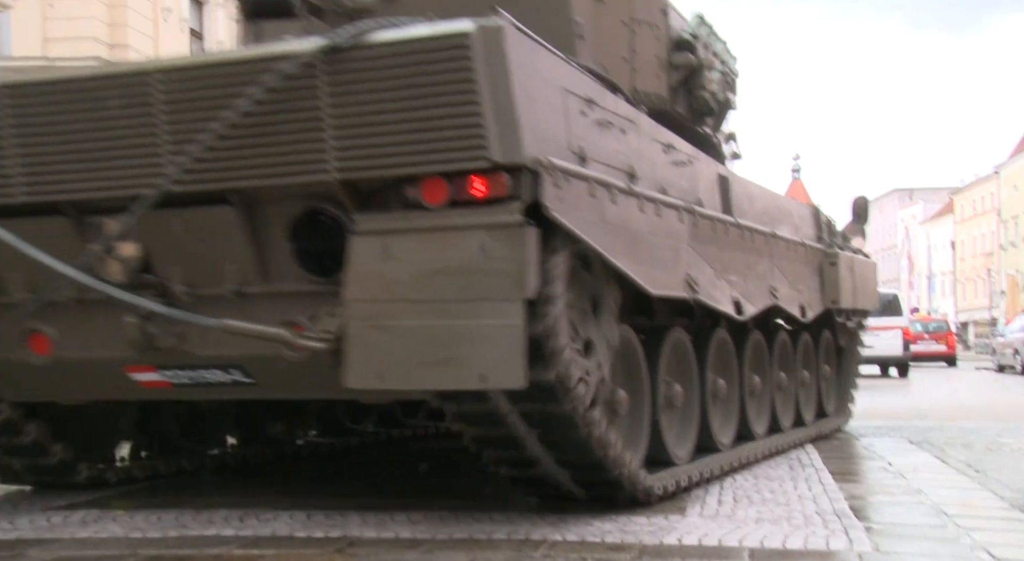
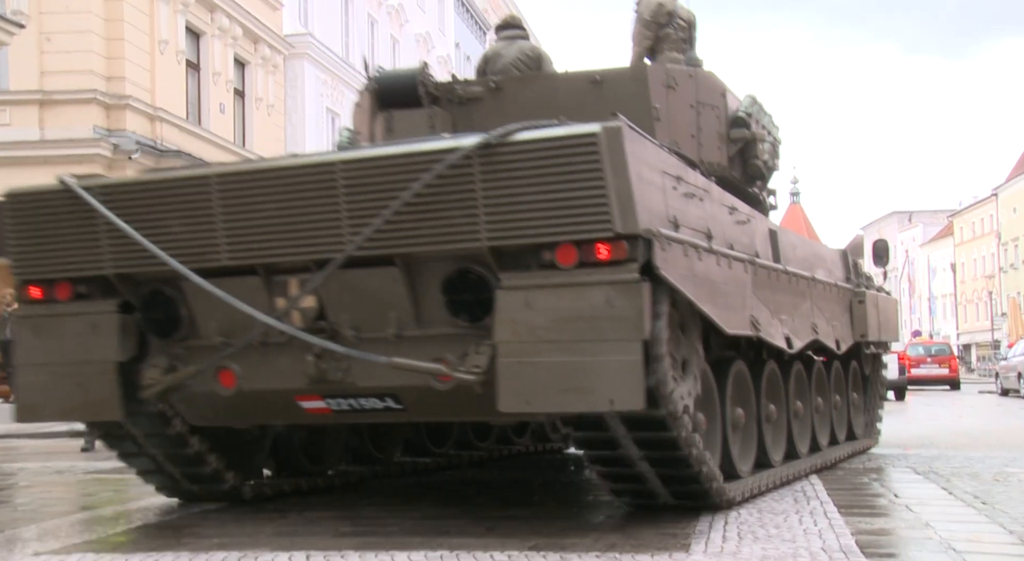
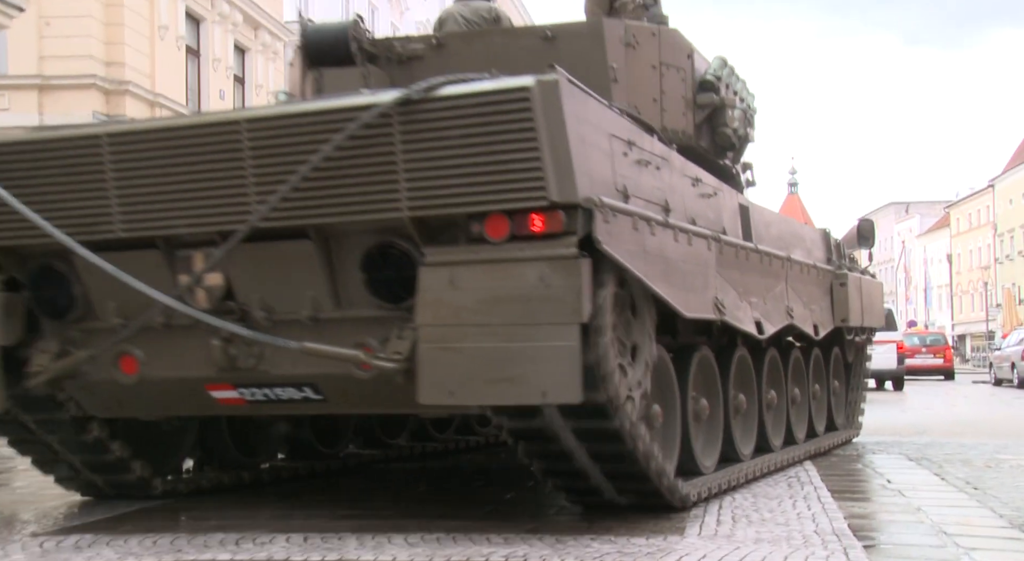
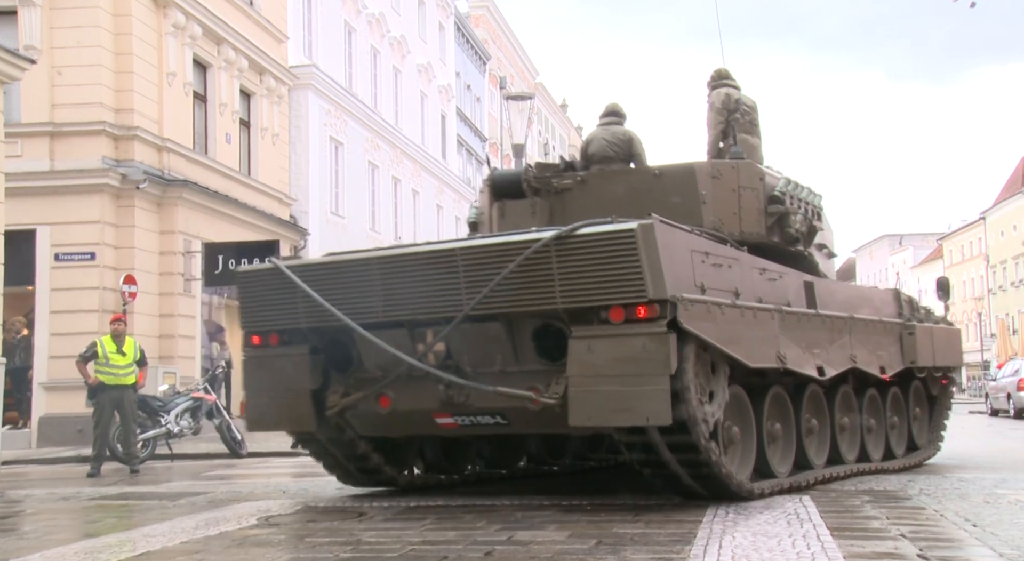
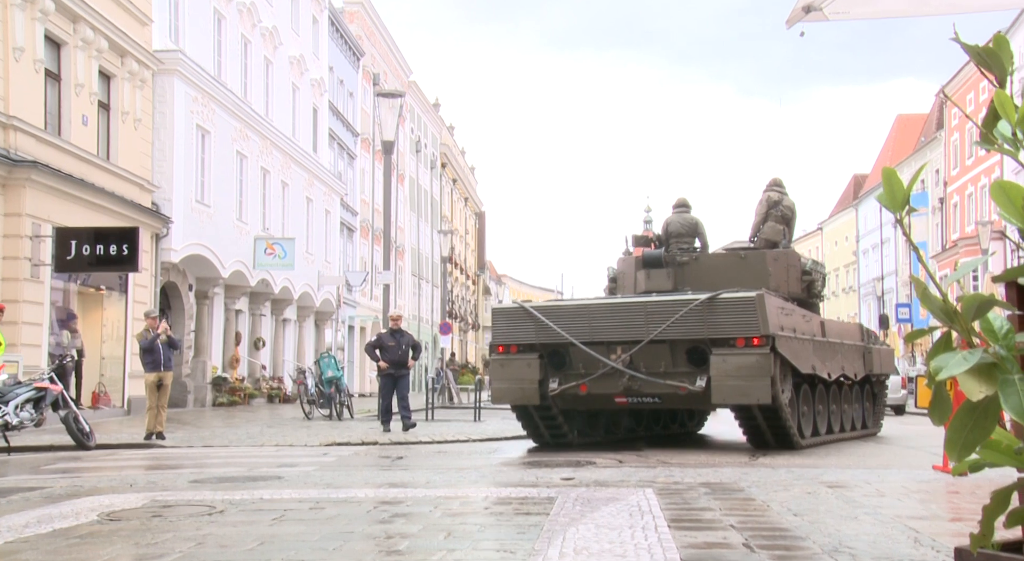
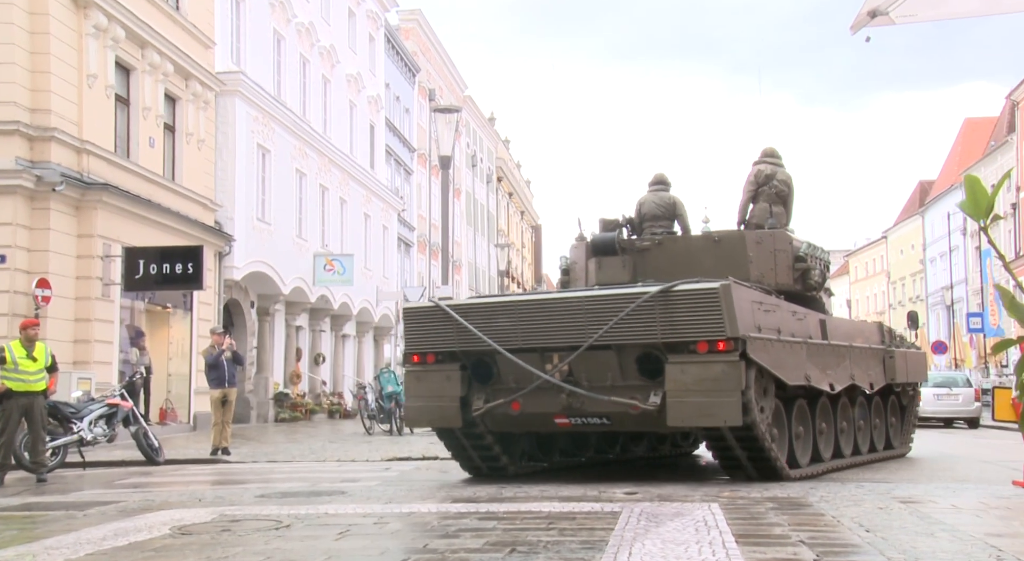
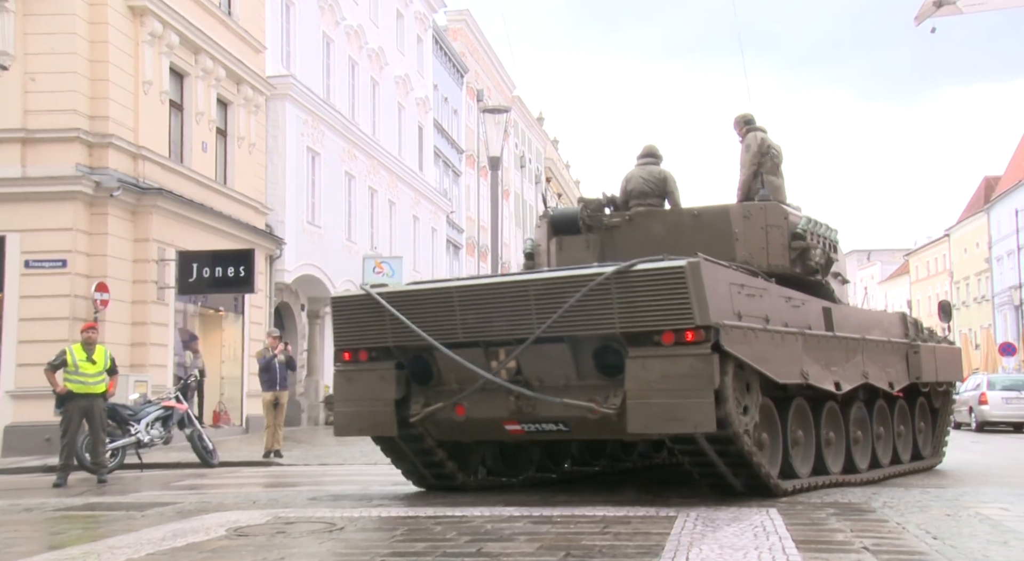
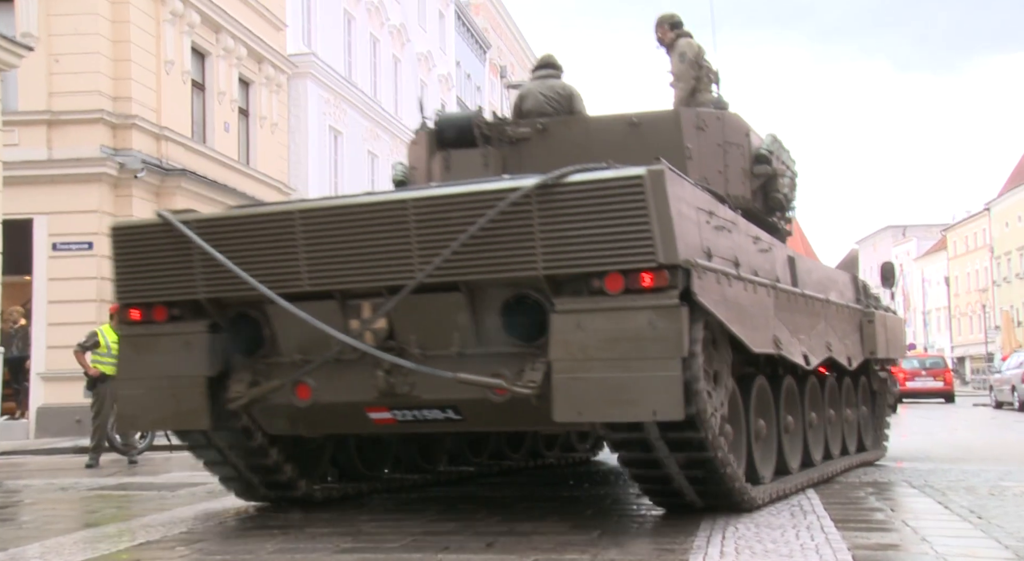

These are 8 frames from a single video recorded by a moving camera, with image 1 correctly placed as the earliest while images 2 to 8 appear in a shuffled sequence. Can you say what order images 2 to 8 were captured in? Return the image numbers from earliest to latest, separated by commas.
3, 2, 8, 4, 7, 6, 5
